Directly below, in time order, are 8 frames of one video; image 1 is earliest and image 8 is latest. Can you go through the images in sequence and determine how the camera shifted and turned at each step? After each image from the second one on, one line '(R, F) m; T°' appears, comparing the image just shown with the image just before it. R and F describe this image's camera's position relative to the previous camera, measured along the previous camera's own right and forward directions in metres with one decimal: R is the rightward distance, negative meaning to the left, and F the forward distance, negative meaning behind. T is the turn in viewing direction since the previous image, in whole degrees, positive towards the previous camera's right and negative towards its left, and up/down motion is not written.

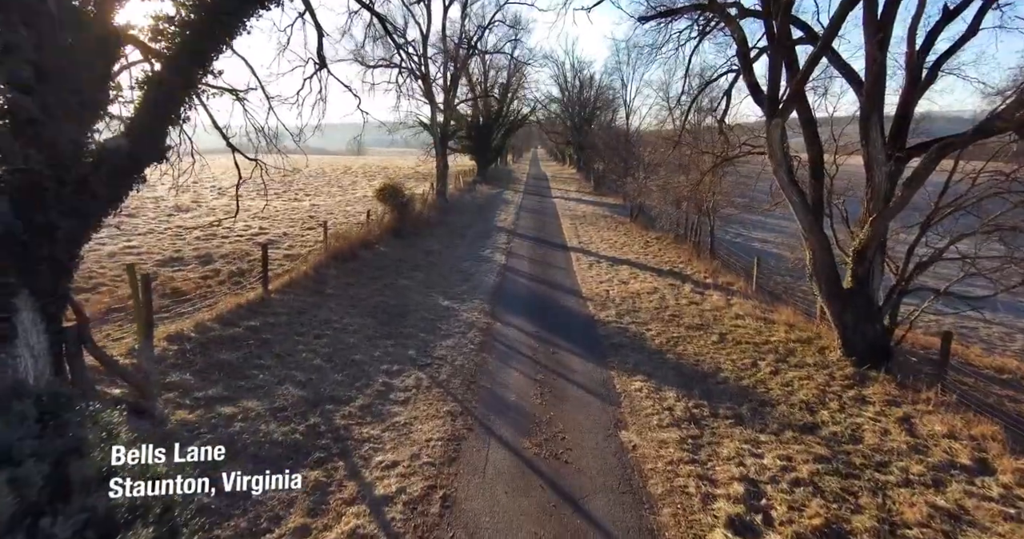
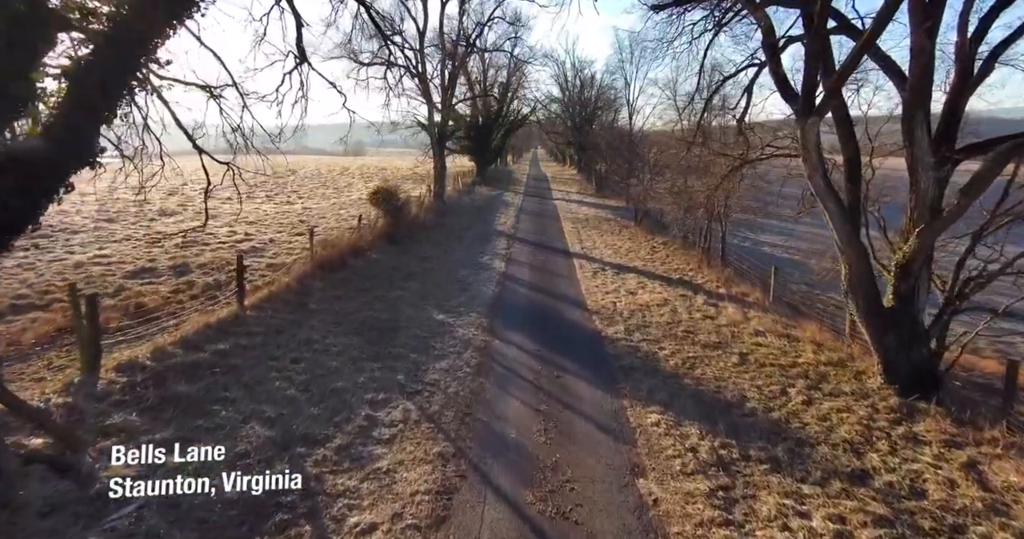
(0.0, +0.8) m; 0°
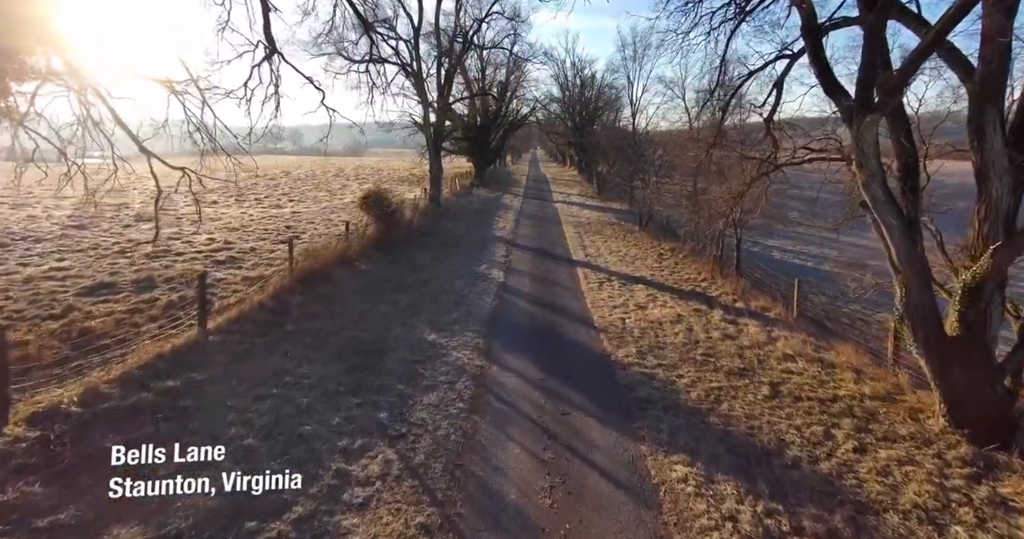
(0.0, +1.0) m; 0°
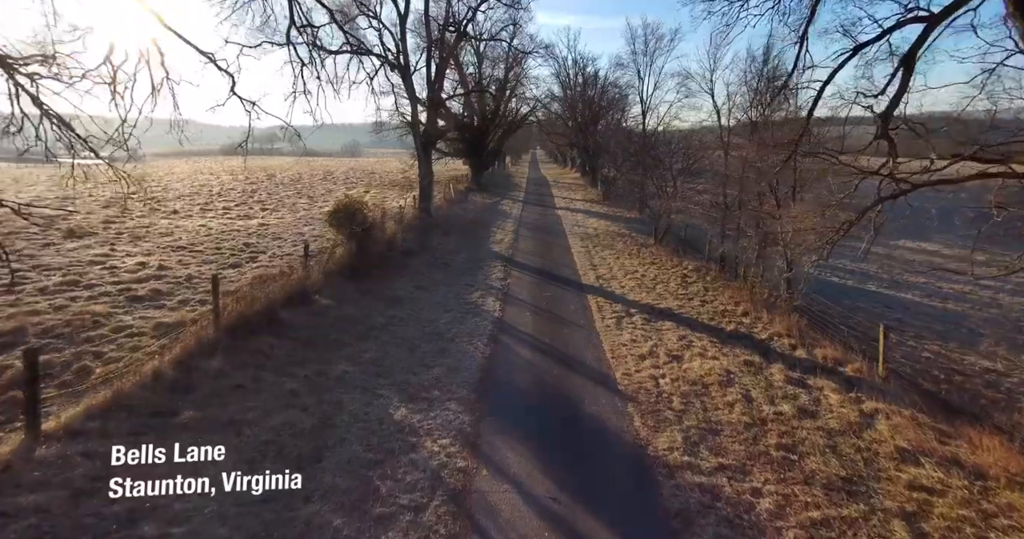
(0.0, +2.5) m; 0°
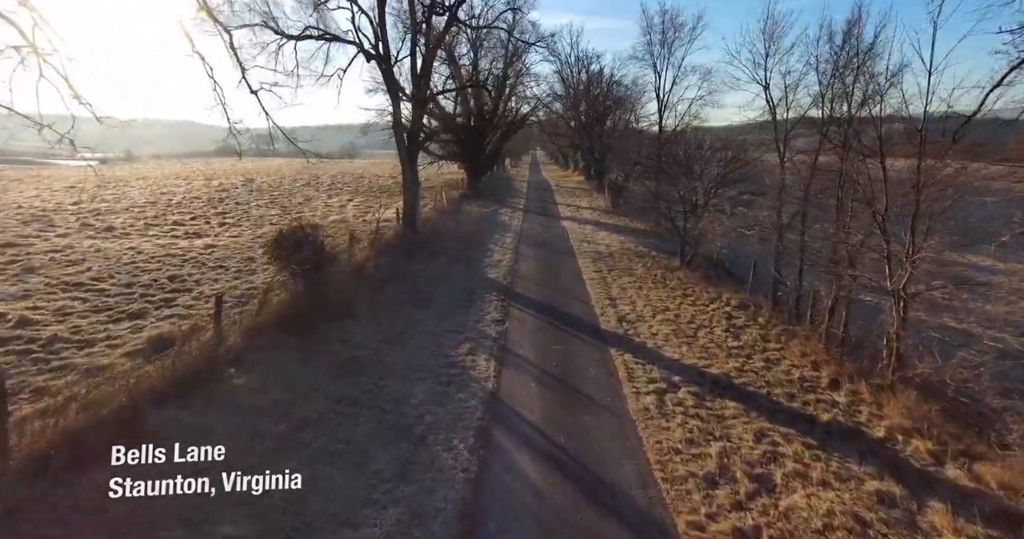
(0.0, +3.2) m; 0°
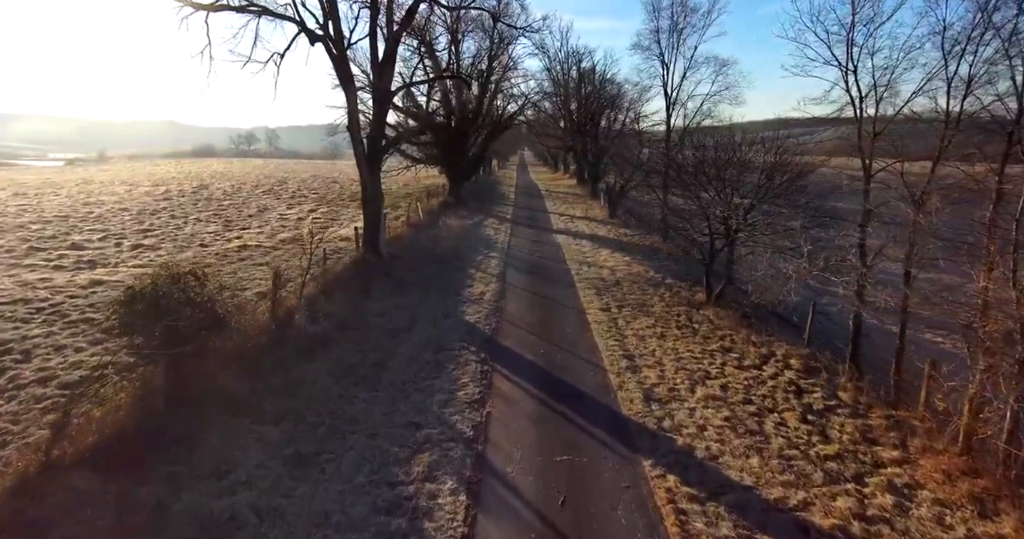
(+0.1, +3.6) m; +1°
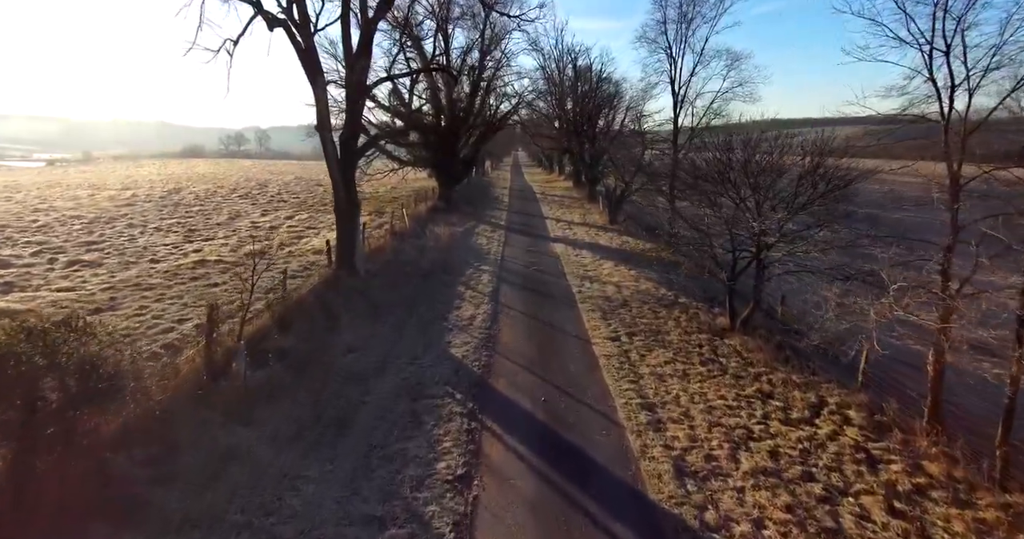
(0.0, +1.9) m; +1°
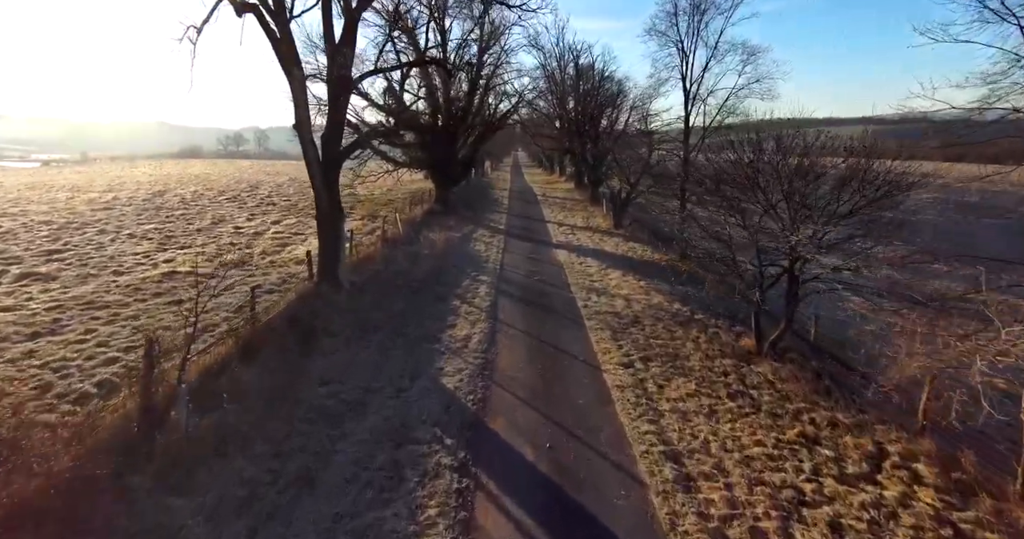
(0.0, +1.3) m; 0°
